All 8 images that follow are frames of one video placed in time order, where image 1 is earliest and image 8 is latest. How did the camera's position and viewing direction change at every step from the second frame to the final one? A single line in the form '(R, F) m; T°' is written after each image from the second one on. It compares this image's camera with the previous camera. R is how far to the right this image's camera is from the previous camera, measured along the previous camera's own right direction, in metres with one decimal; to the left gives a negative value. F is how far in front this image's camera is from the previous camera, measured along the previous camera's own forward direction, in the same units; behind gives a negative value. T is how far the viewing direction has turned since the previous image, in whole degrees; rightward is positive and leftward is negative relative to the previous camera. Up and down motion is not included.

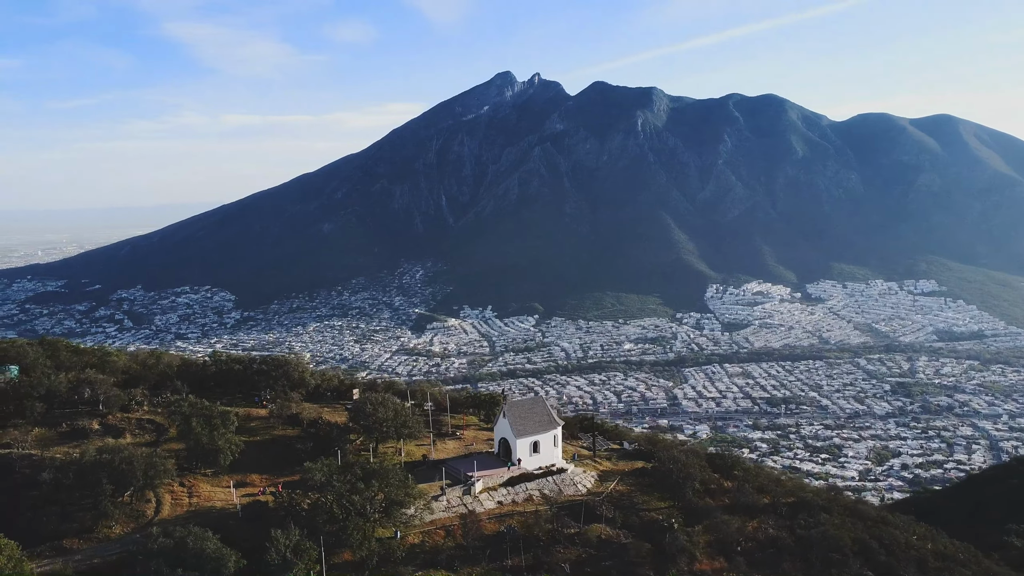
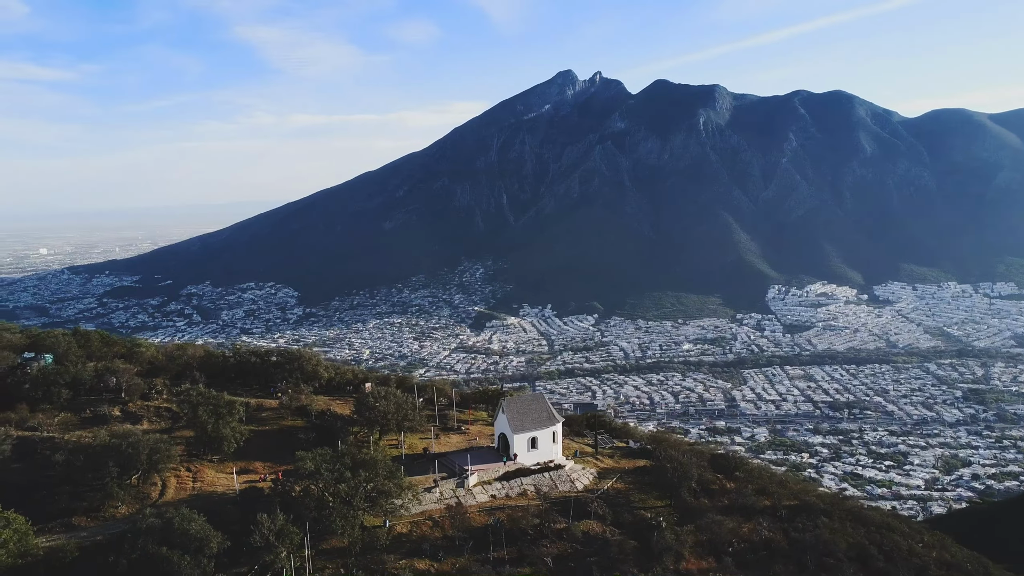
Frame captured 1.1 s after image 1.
(+1.5, -0.3) m; -5°
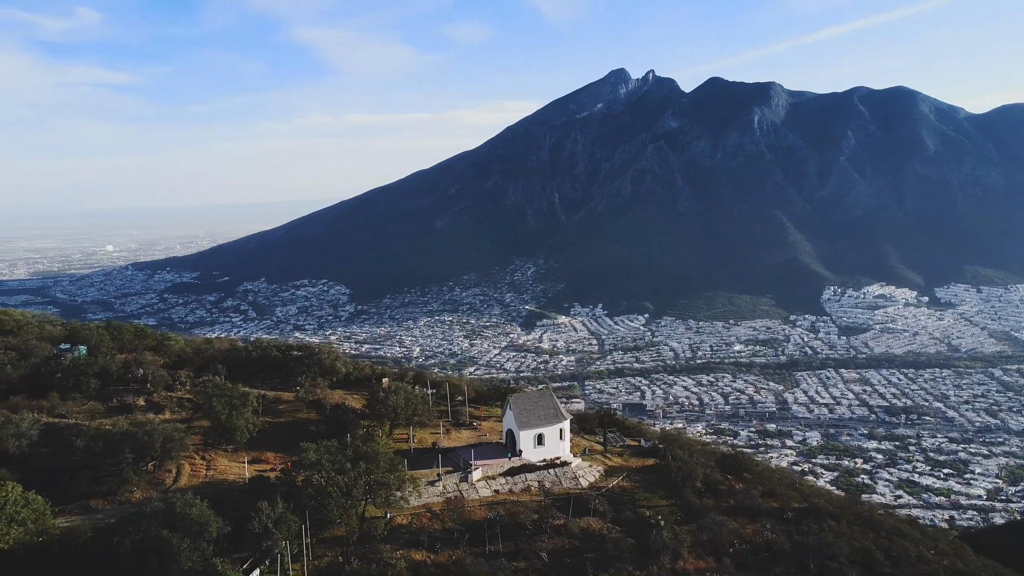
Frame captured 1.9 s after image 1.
(+1.1, -0.2) m; -4°
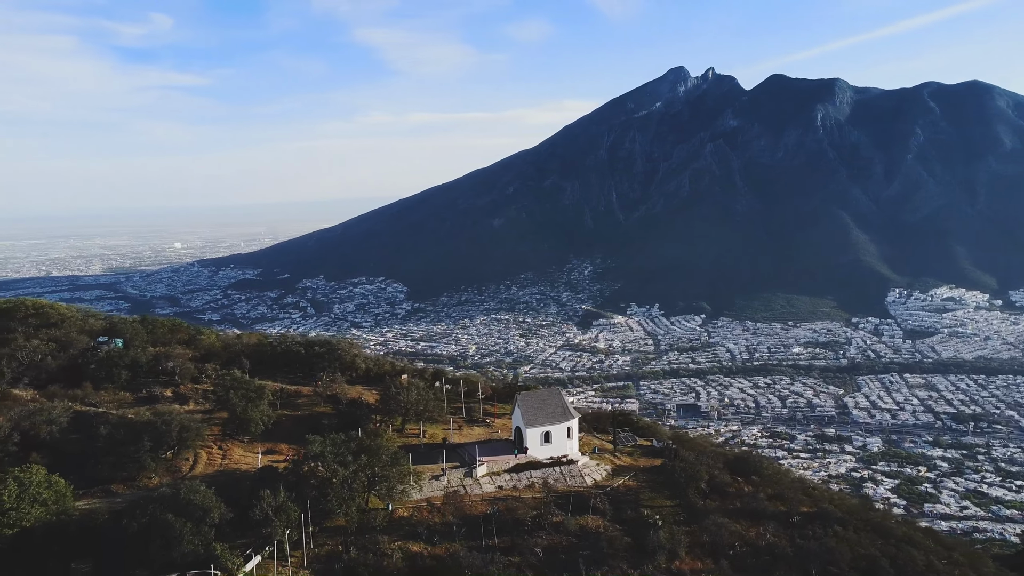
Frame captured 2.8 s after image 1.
(+1.3, -0.2) m; -4°
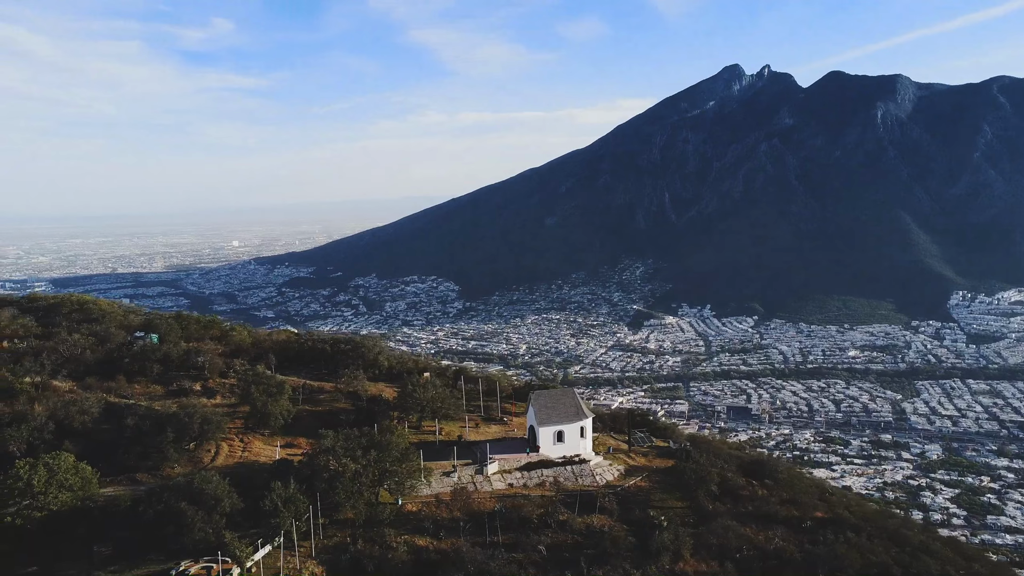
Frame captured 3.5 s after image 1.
(+1.0, -0.2) m; -4°
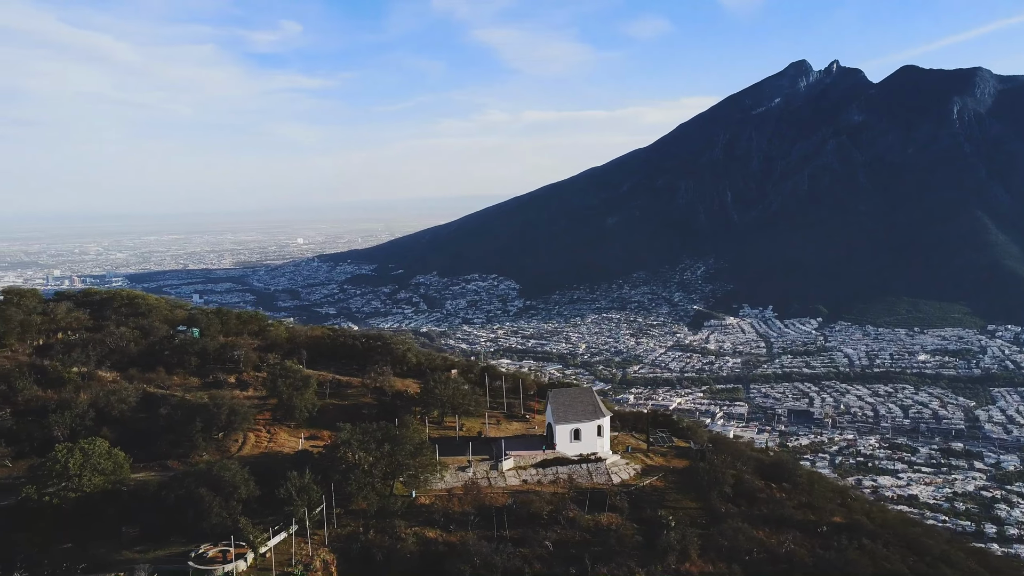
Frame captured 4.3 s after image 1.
(+1.1, -0.2) m; -4°
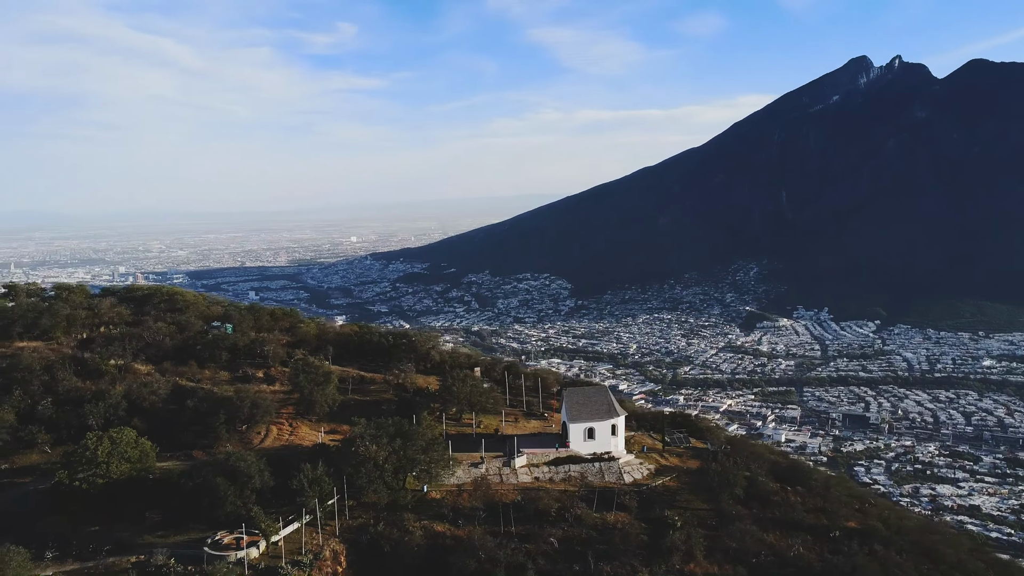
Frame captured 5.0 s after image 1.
(+1.0, -0.2) m; -4°
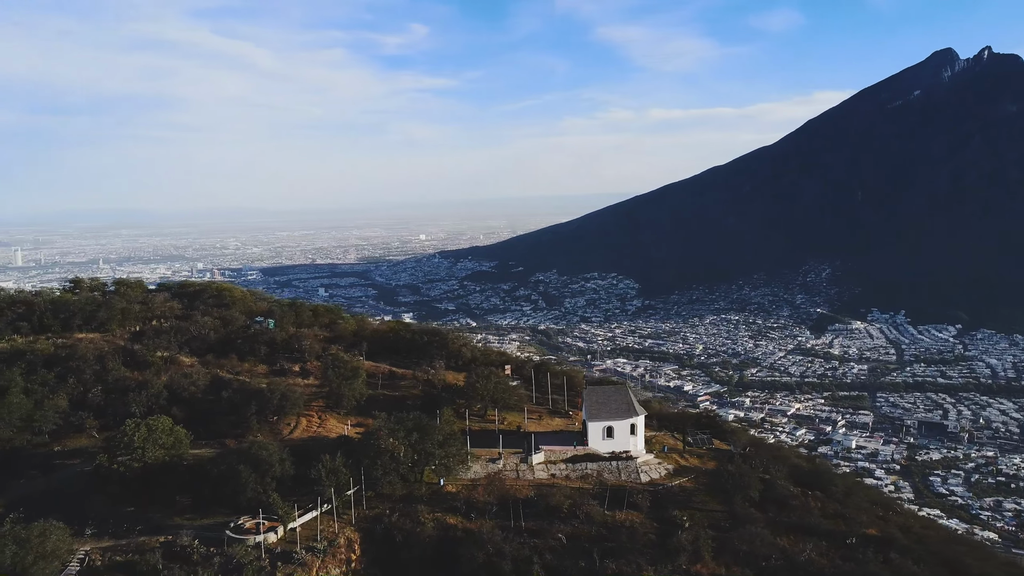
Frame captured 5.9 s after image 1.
(+1.3, -0.2) m; -5°
